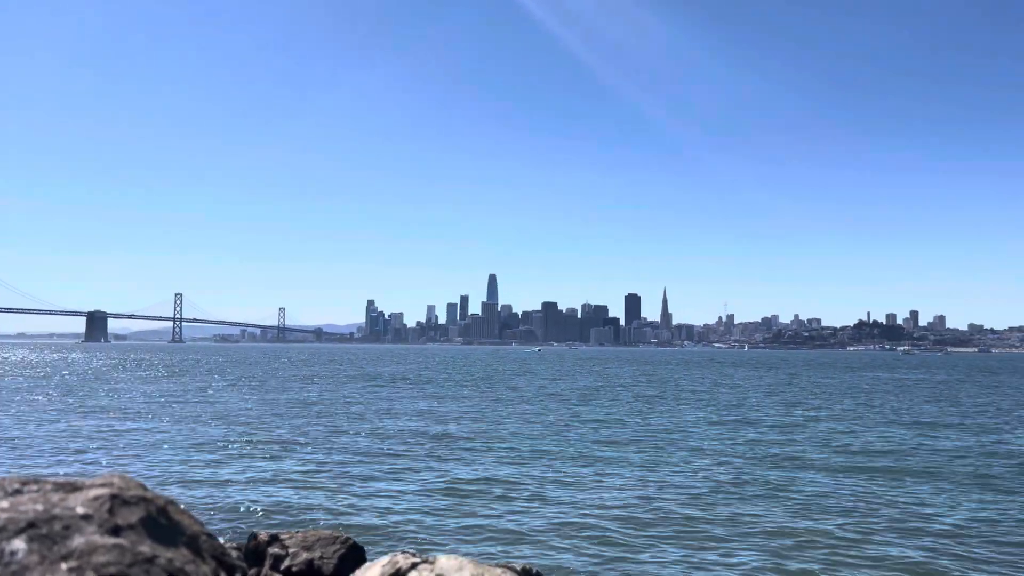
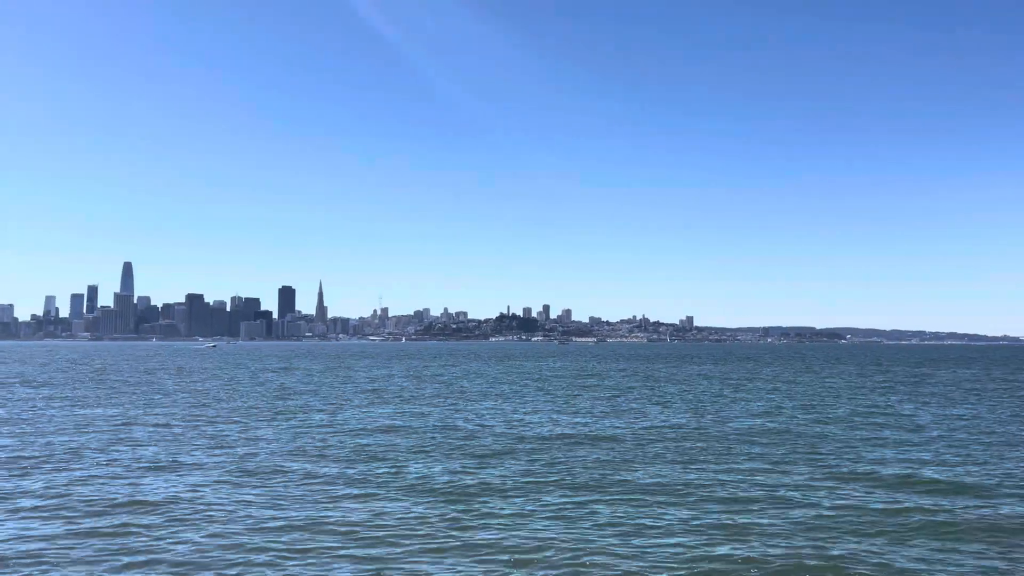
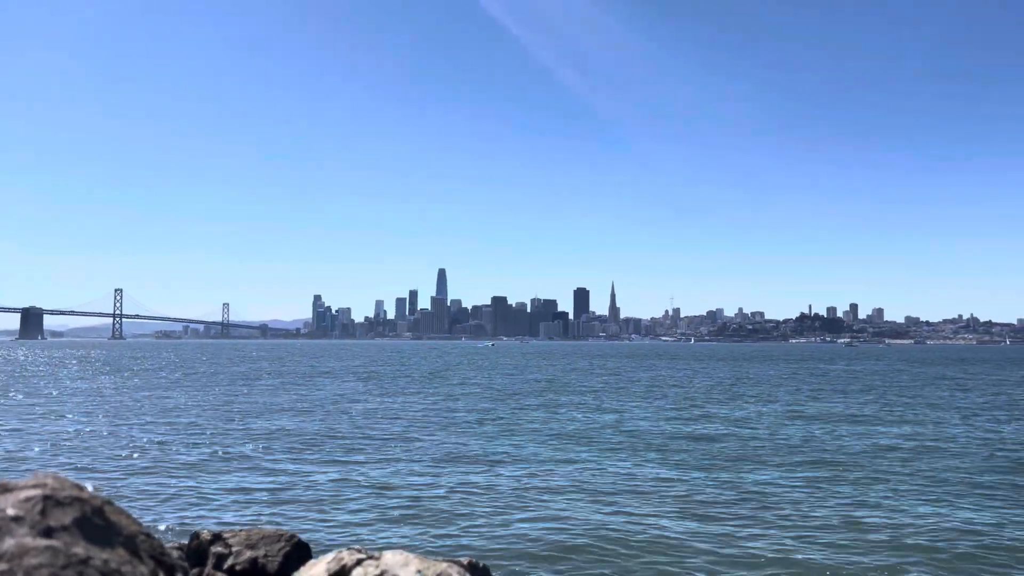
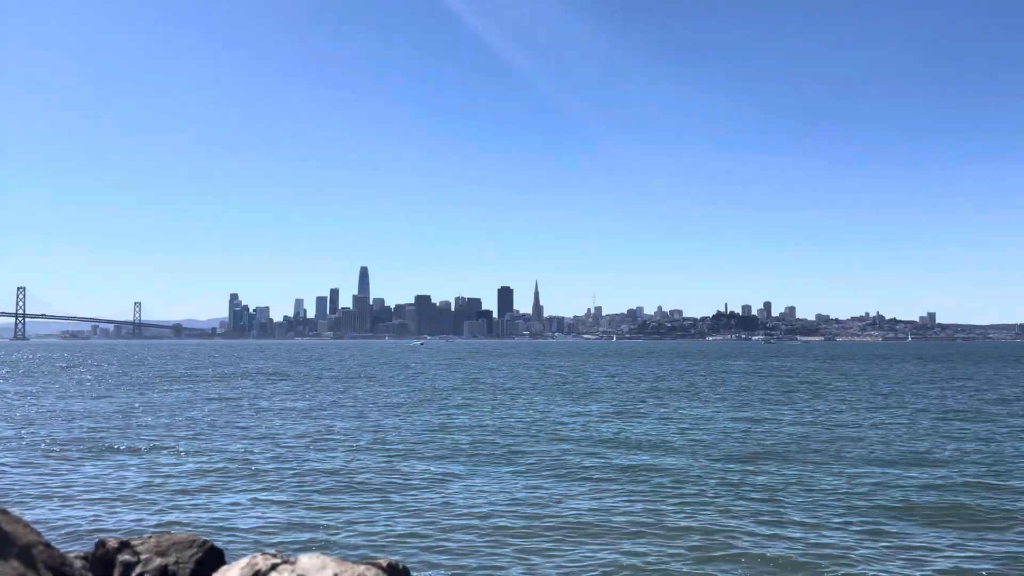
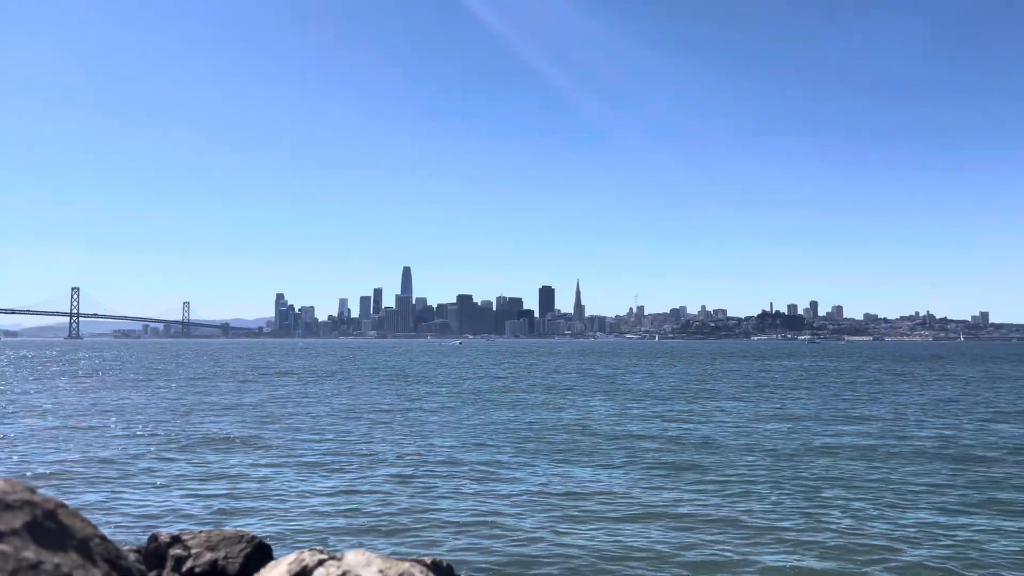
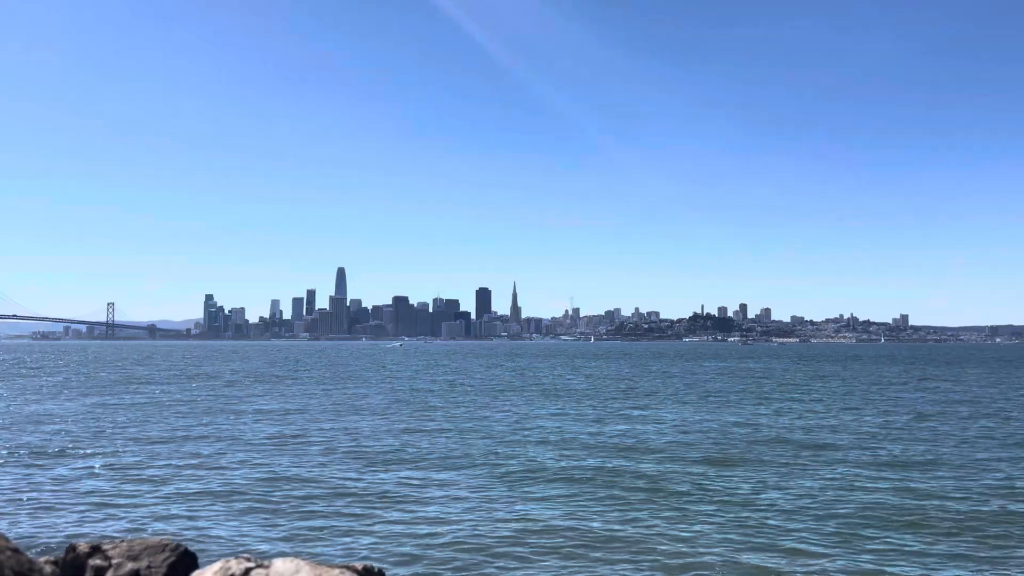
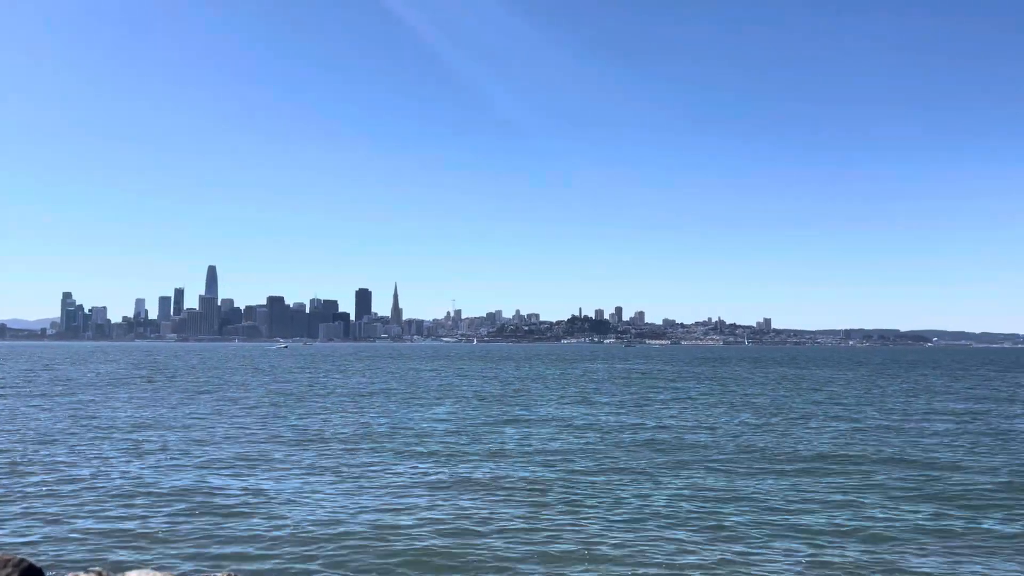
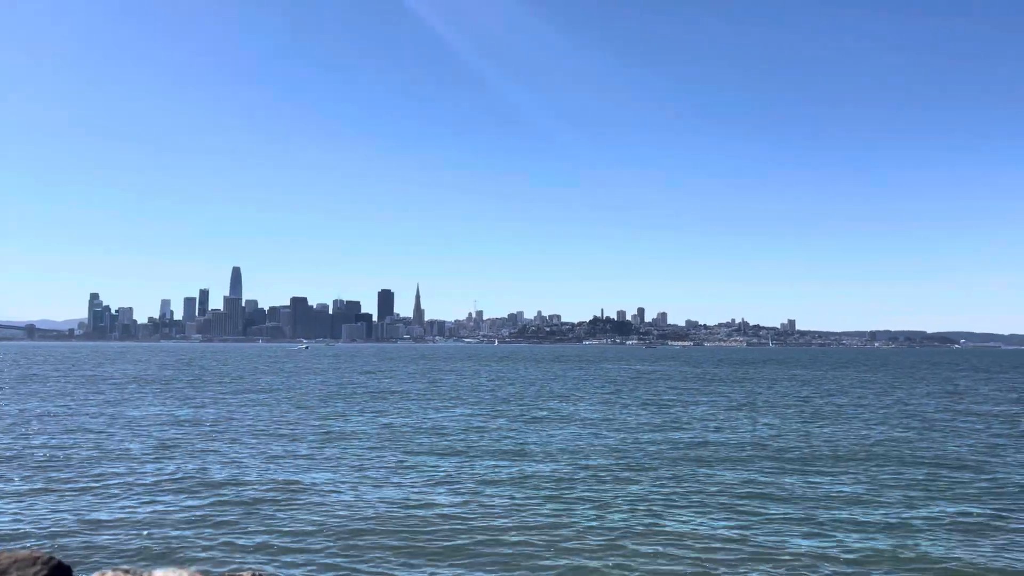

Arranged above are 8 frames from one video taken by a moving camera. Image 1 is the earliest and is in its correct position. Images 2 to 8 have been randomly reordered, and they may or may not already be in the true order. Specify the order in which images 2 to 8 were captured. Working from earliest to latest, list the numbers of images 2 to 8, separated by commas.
3, 5, 4, 6, 8, 7, 2
